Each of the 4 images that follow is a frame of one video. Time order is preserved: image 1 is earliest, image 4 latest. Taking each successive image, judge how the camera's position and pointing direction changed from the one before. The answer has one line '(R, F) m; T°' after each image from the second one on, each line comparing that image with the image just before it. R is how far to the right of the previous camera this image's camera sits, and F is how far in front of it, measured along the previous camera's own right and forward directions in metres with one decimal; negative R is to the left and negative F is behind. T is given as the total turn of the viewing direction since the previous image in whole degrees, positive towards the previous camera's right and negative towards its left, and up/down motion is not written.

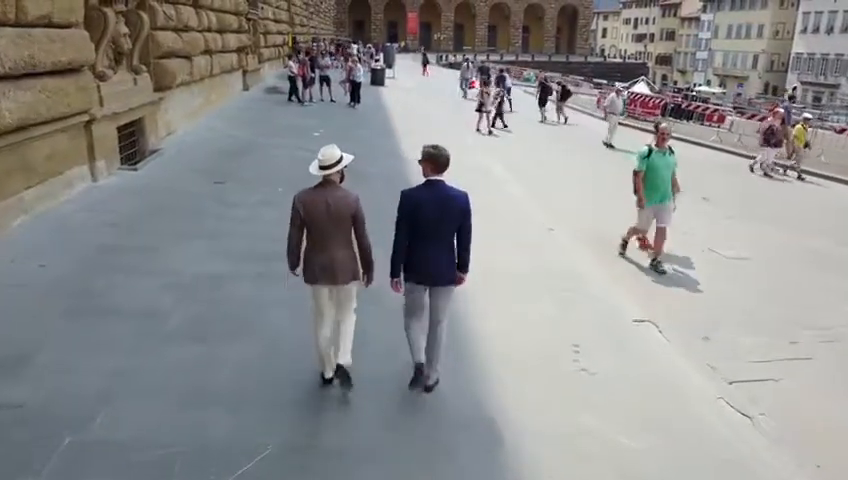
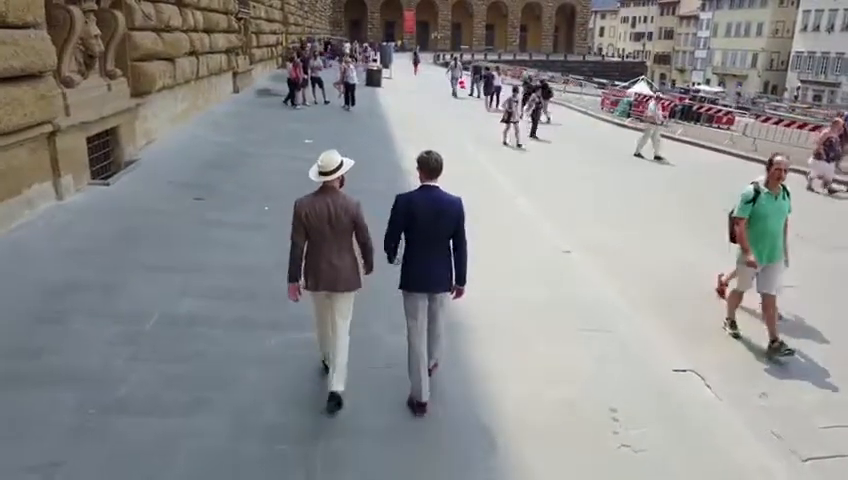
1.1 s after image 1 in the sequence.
(-0.1, +0.9) m; 0°
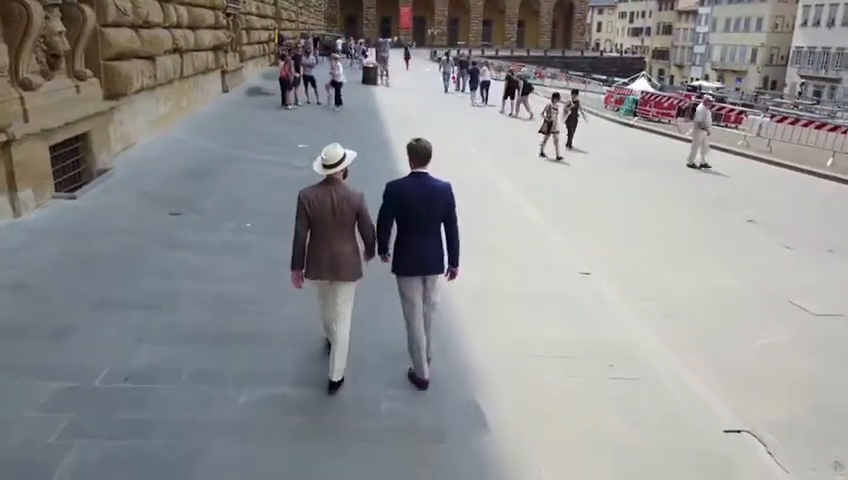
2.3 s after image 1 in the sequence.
(0.0, +0.9) m; 0°
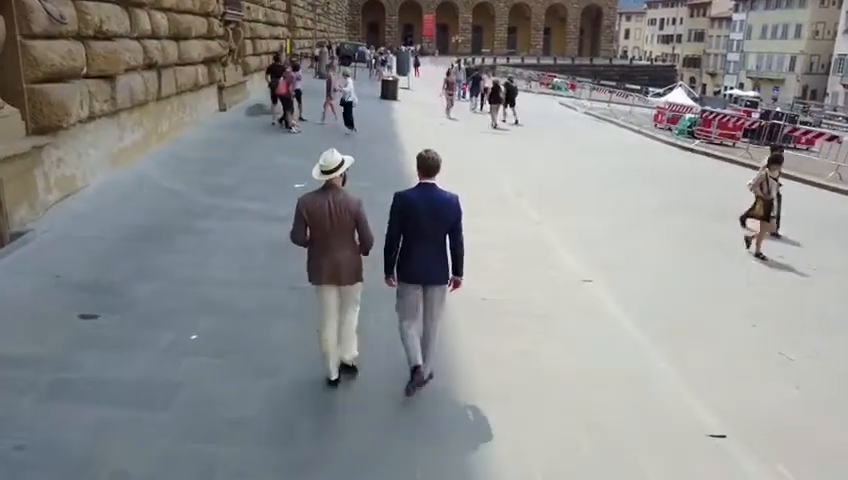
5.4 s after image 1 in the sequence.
(-0.1, +2.8) m; -2°
